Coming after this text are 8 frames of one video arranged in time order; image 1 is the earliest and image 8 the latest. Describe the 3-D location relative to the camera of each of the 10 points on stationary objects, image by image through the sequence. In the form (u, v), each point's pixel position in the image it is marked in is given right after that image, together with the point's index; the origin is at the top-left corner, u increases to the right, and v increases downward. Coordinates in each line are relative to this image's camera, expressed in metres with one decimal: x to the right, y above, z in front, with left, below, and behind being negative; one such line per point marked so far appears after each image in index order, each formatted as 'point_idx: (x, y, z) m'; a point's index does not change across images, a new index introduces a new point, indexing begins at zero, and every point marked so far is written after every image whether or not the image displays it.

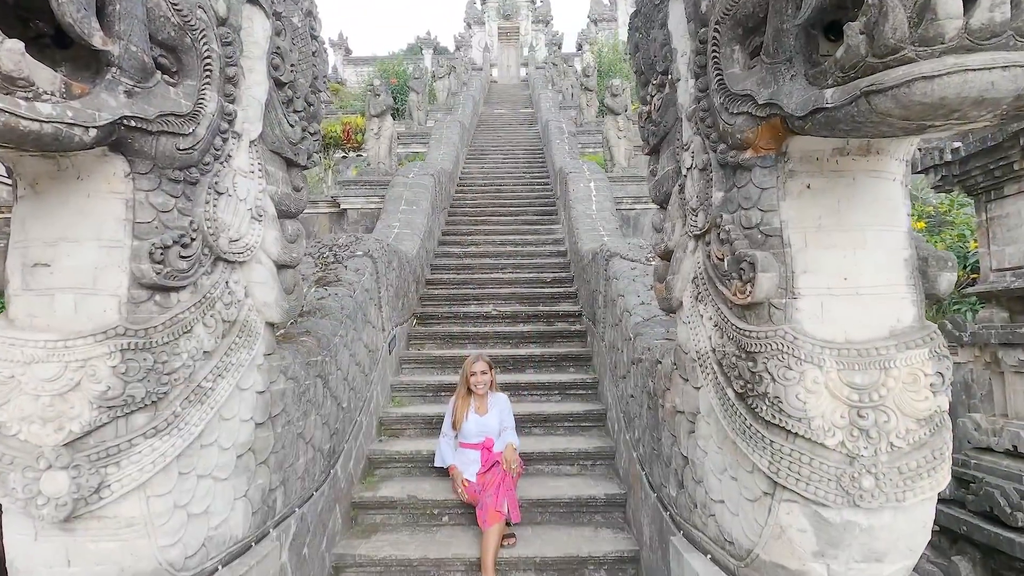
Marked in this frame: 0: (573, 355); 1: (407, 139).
0: (+0.6, -0.7, +5.2) m
1: (-2.4, +3.4, +12.3) m
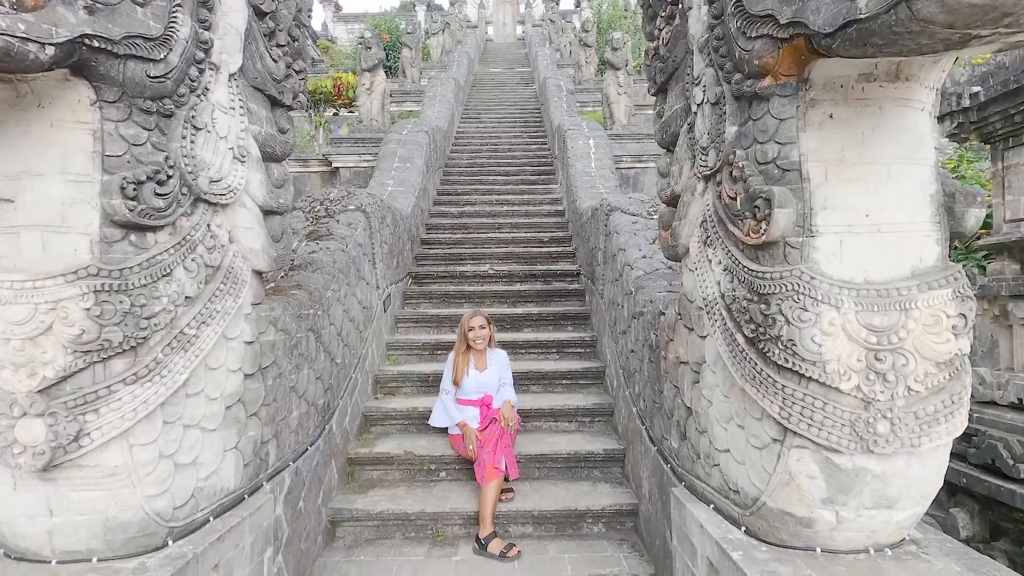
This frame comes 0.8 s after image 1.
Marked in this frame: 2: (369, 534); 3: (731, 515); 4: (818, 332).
0: (+0.6, -0.3, +5.1) m
1: (-2.5, +4.3, +11.9) m
2: (-0.9, -1.5, +3.3) m
3: (+0.8, -0.9, +2.0) m
4: (+0.9, -0.1, +1.6) m
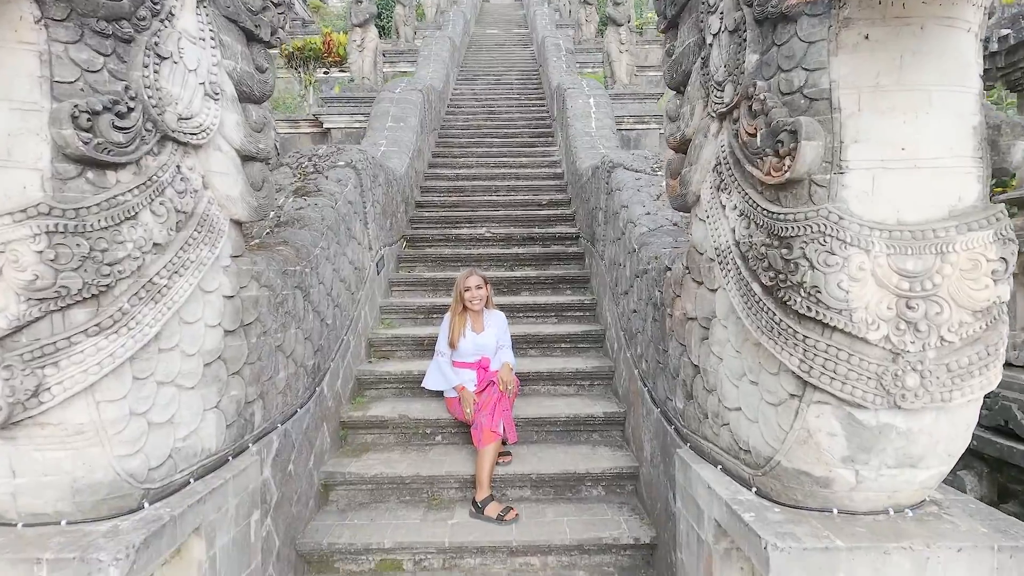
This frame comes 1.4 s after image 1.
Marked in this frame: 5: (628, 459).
0: (+0.5, +0.1, +5.0) m
1: (-2.6, +5.0, +11.5) m
2: (-0.9, -1.3, +3.2) m
3: (+0.8, -0.7, +1.9) m
4: (+0.9, 0.0, +1.5) m
5: (+0.7, -1.0, +3.3) m
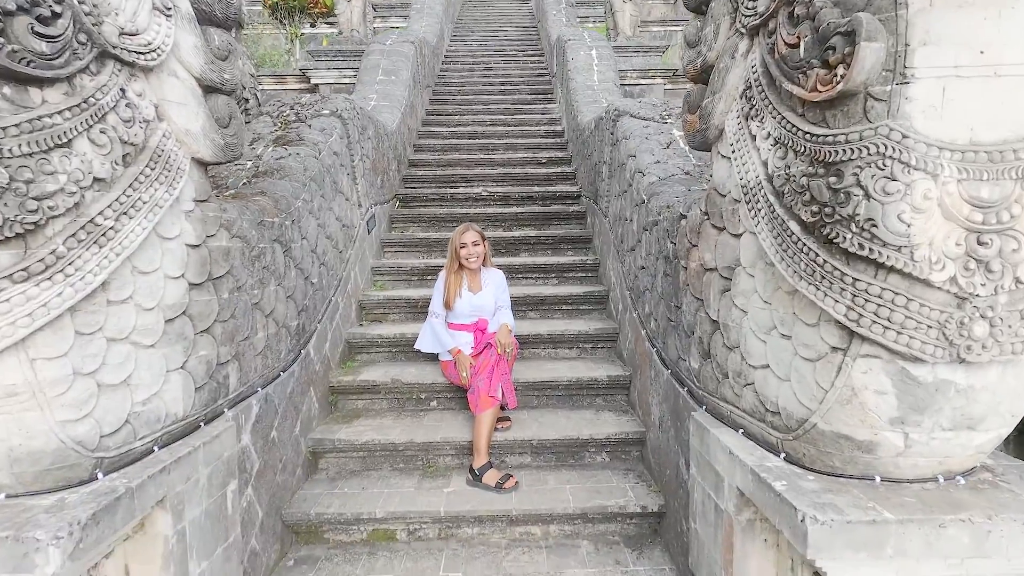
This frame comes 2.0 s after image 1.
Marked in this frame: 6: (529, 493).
0: (+0.5, +0.5, +4.7) m
1: (-2.6, +5.7, +10.9) m
2: (-0.9, -1.0, +3.1) m
3: (+0.8, -0.5, +1.7) m
4: (+0.9, +0.2, +1.2) m
5: (+0.7, -0.8, +3.1) m
6: (+0.1, -1.1, +2.8) m
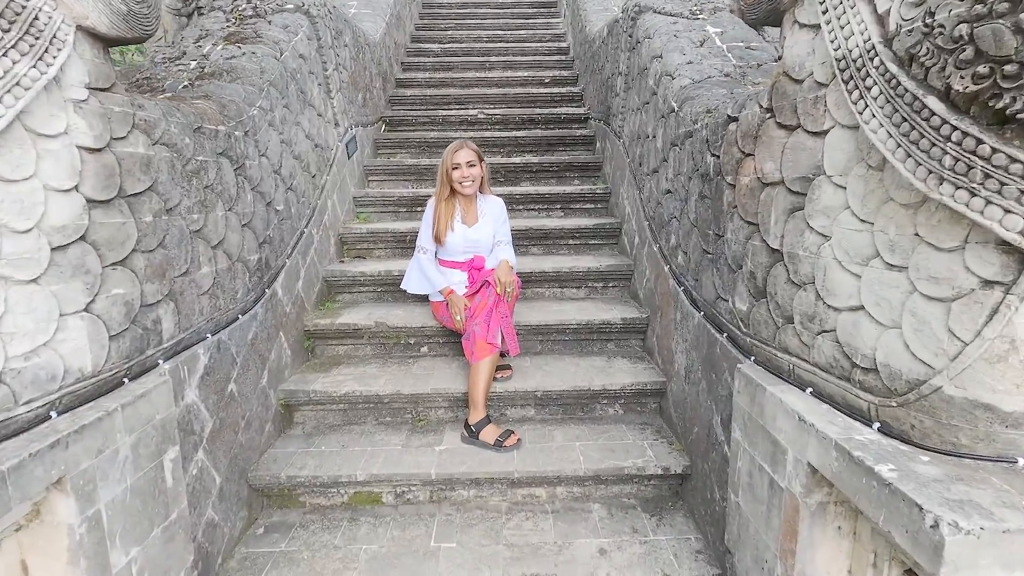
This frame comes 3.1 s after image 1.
0: (+0.5, +1.0, +4.2) m
1: (-2.6, +6.8, +9.8) m
2: (-0.9, -0.7, +2.7) m
3: (+0.8, -0.3, +1.3) m
4: (+0.9, +0.3, +0.8) m
5: (+0.7, -0.4, +2.7) m
6: (+0.1, -0.7, +2.4) m
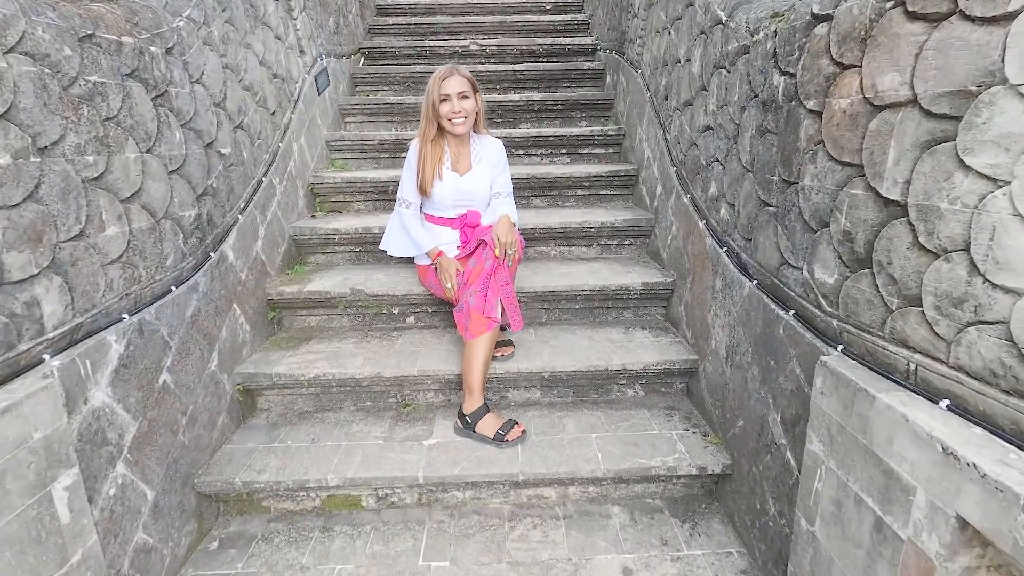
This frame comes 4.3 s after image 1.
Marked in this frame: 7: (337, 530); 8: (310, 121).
0: (+0.5, +1.3, +3.7) m
1: (-2.7, +7.6, +8.7) m
2: (-0.9, -0.5, +2.3) m
3: (+0.8, -0.2, +0.9) m
4: (+1.0, +0.3, +0.3) m
5: (+0.7, -0.3, +2.3) m
6: (+0.1, -0.6, +2.1) m
7: (-0.6, -0.9, +1.9) m
8: (-1.2, +1.0, +3.1) m
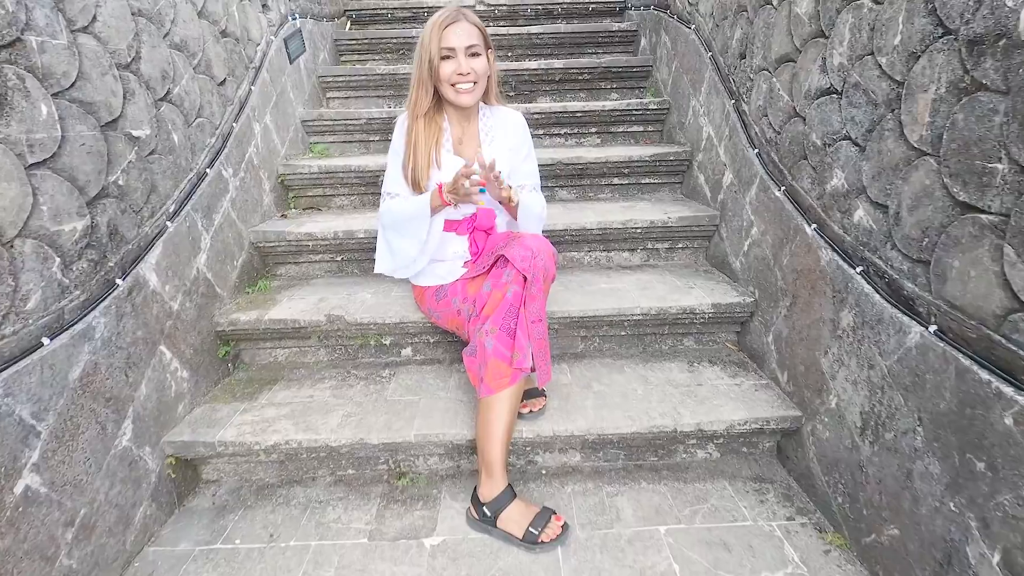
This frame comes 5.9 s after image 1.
0: (+0.6, +1.2, +3.0) m
1: (-2.7, +7.7, +7.8) m
2: (-0.8, -0.6, +1.7) m
3: (+0.9, -0.4, +0.3) m
4: (+1.0, +0.2, -0.3) m
5: (+0.8, -0.3, +1.7) m
6: (+0.2, -0.7, +1.5) m
7: (-0.5, -1.0, +1.4) m
8: (-1.1, +0.9, +2.5) m
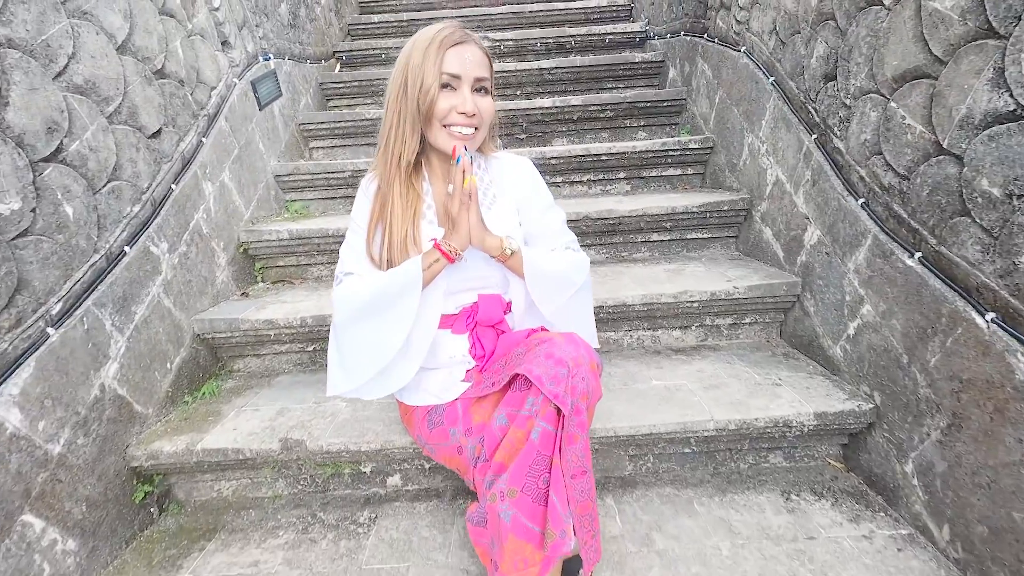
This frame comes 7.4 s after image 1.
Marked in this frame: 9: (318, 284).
0: (+0.7, +0.9, +2.6) m
1: (-2.7, +6.9, +7.9) m
2: (-0.7, -0.9, +1.1) m
3: (+1.0, -0.5, -0.3) m
4: (+1.0, +0.1, -0.9) m
5: (+0.9, -0.6, +1.1) m
6: (+0.3, -0.9, +0.9) m
7: (-0.5, -1.2, +0.8) m
8: (-1.0, +0.5, +2.0) m
9: (-0.7, 0.0, +2.0) m
